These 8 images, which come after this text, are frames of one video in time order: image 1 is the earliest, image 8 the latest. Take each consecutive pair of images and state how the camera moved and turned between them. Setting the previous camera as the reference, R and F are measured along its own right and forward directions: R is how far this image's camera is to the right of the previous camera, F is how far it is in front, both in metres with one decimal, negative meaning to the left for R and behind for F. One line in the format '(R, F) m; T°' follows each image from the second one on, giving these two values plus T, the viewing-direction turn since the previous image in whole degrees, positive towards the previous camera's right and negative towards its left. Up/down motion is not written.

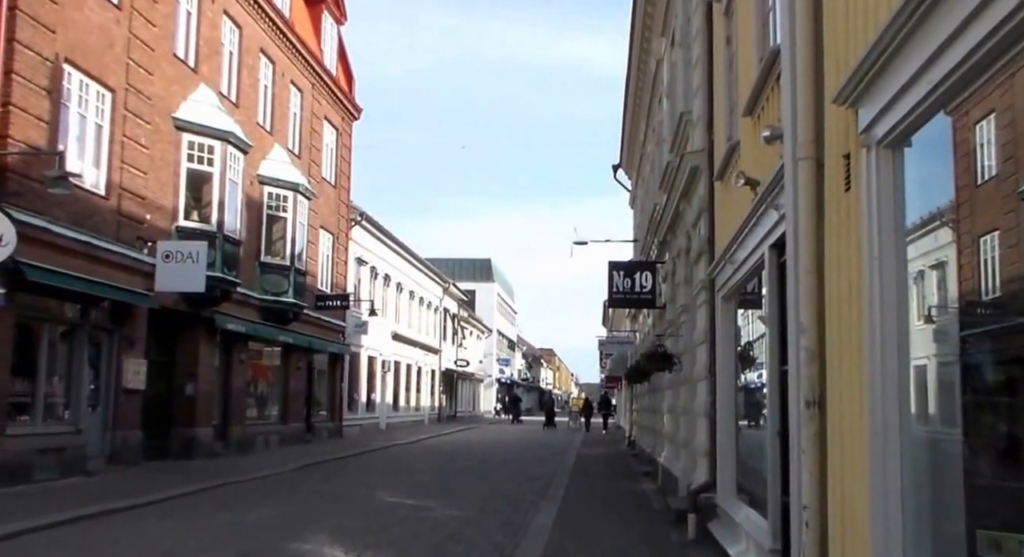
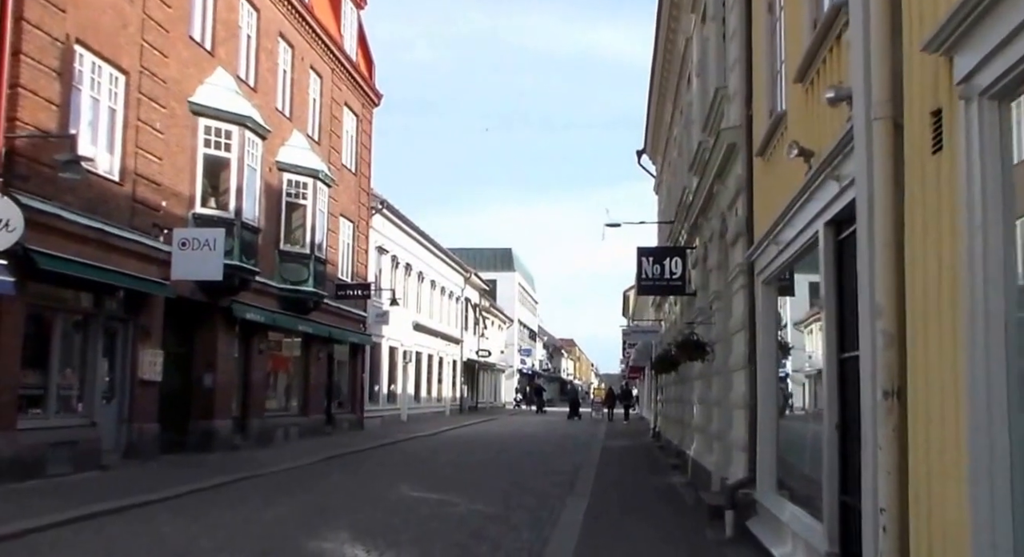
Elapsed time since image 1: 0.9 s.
(-0.1, +0.6) m; -1°
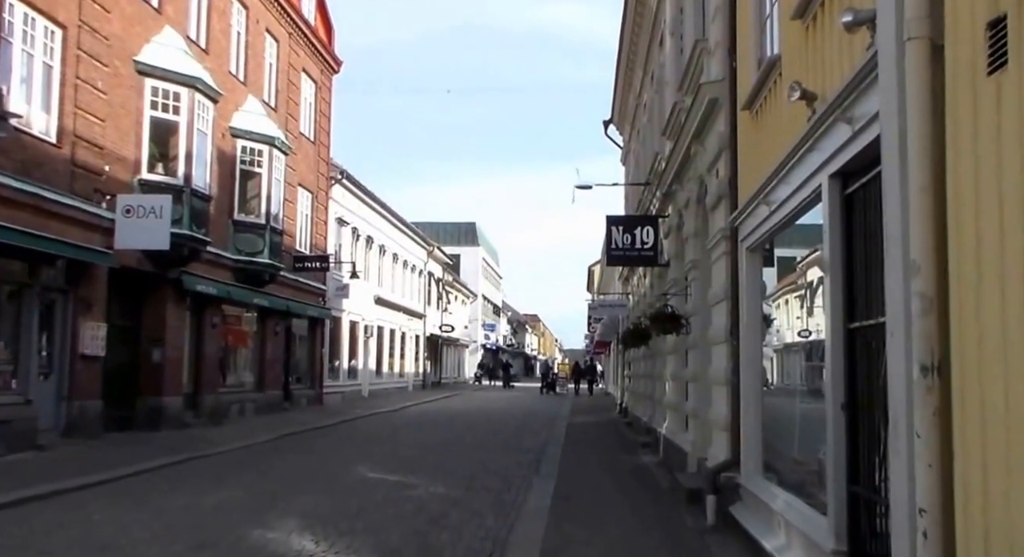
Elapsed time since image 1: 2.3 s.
(0.0, +0.7) m; +3°
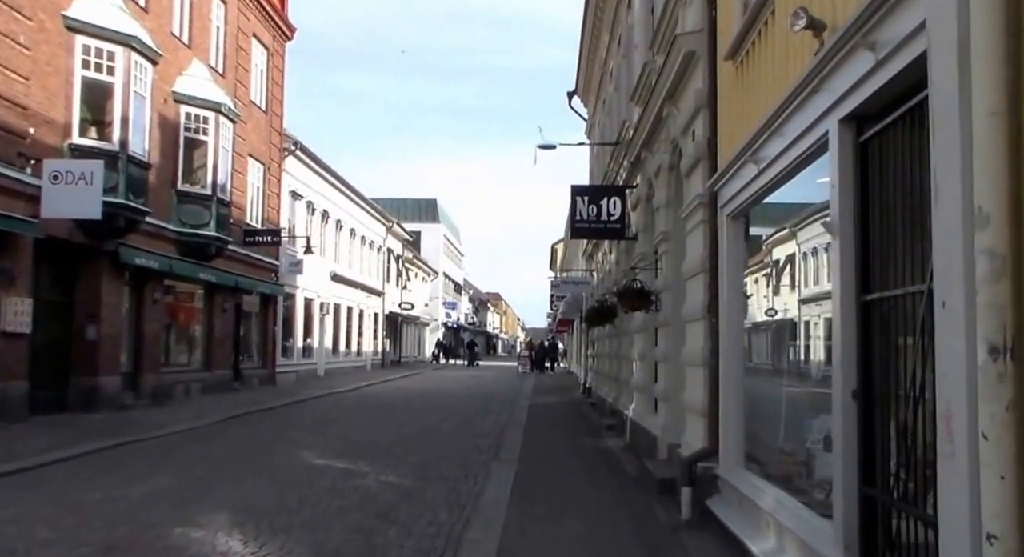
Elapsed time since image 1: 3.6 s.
(0.0, +0.9) m; +3°
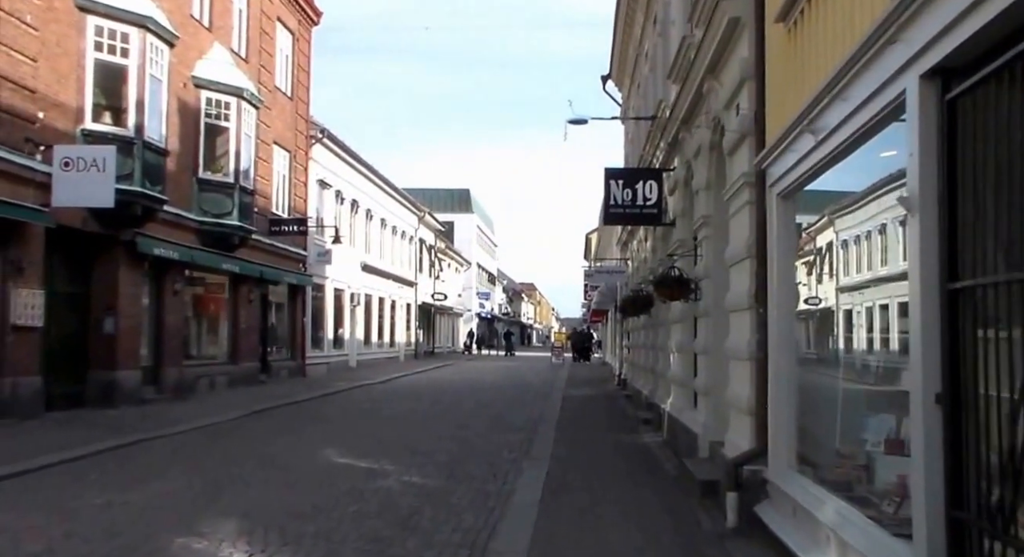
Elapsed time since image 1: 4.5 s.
(+0.1, +0.9) m; -3°
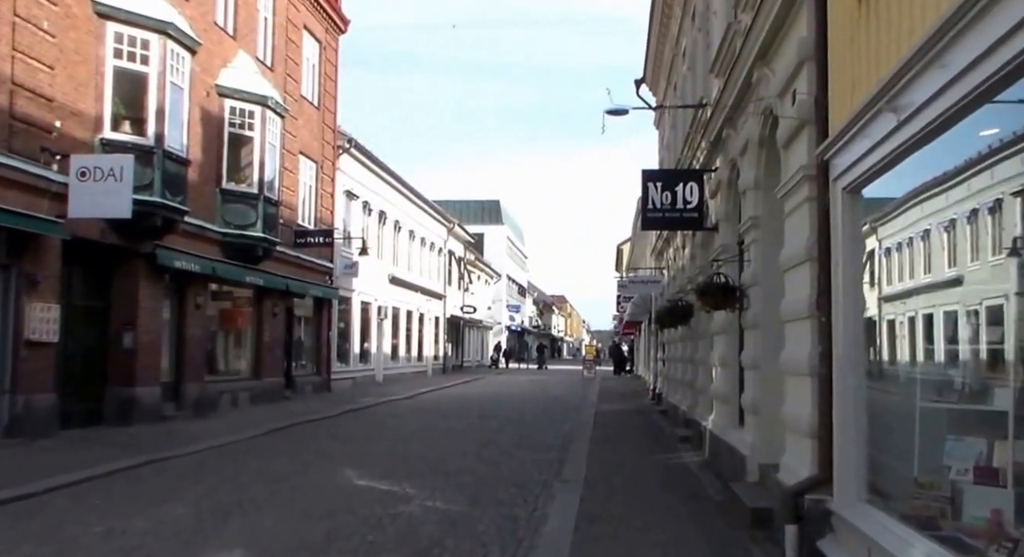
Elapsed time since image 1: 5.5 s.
(0.0, +0.8) m; -2°
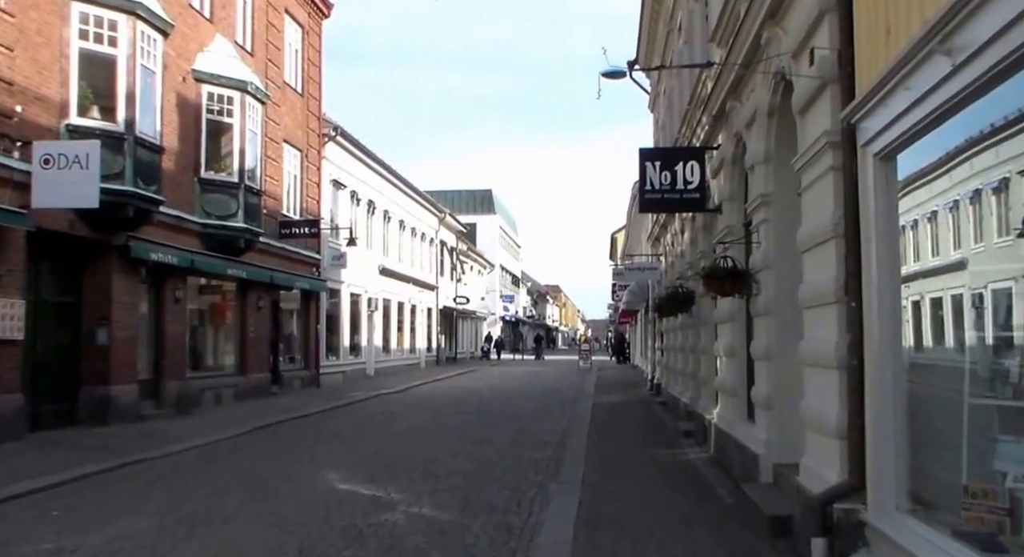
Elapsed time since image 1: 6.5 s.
(0.0, +0.8) m; 0°
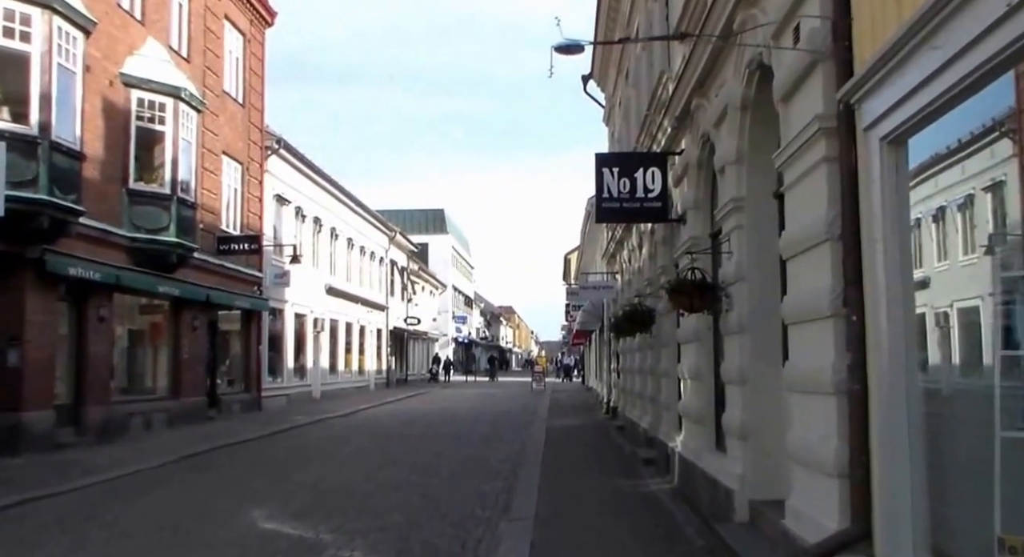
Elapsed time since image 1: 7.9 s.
(+0.1, +0.9) m; +3°
